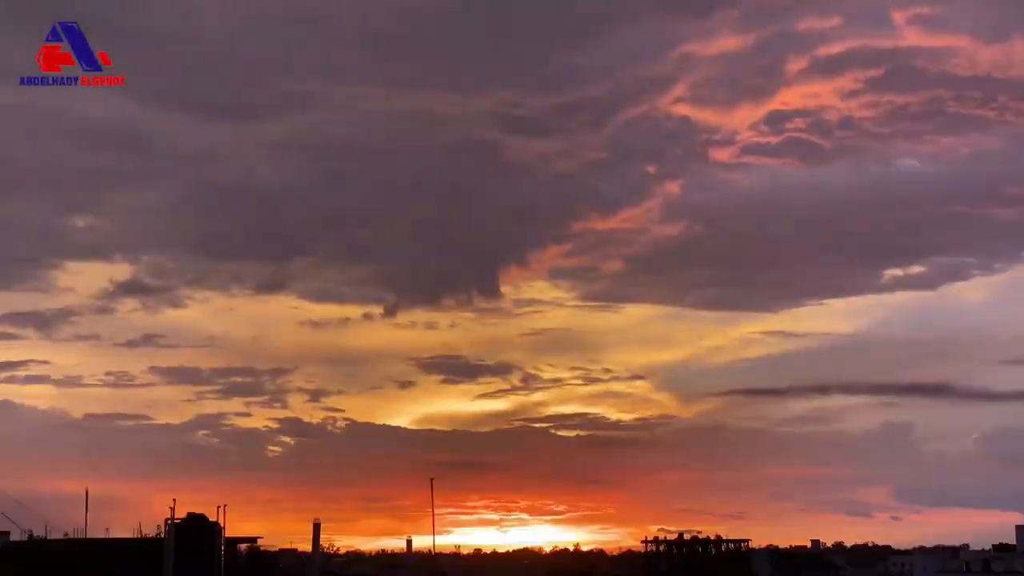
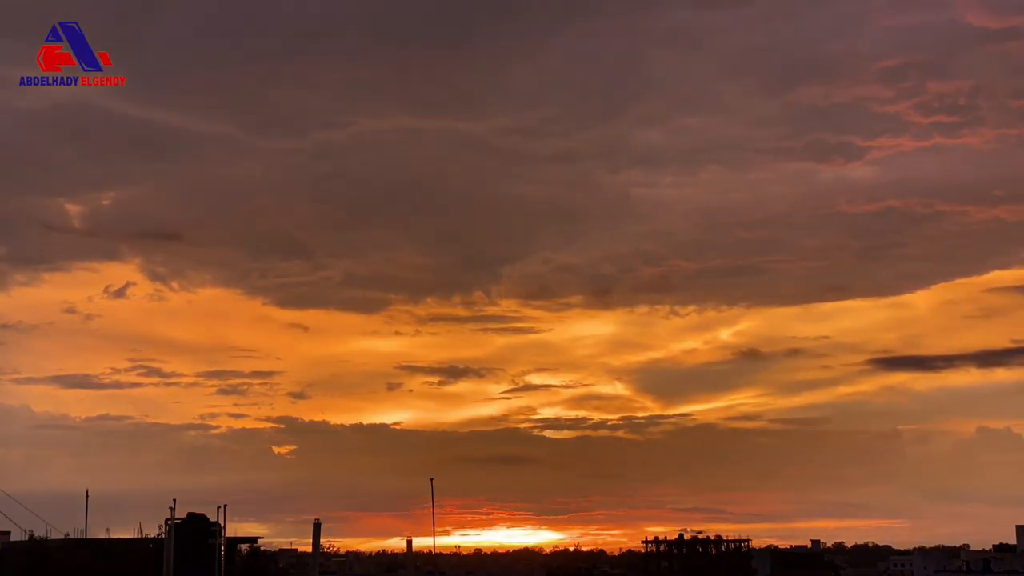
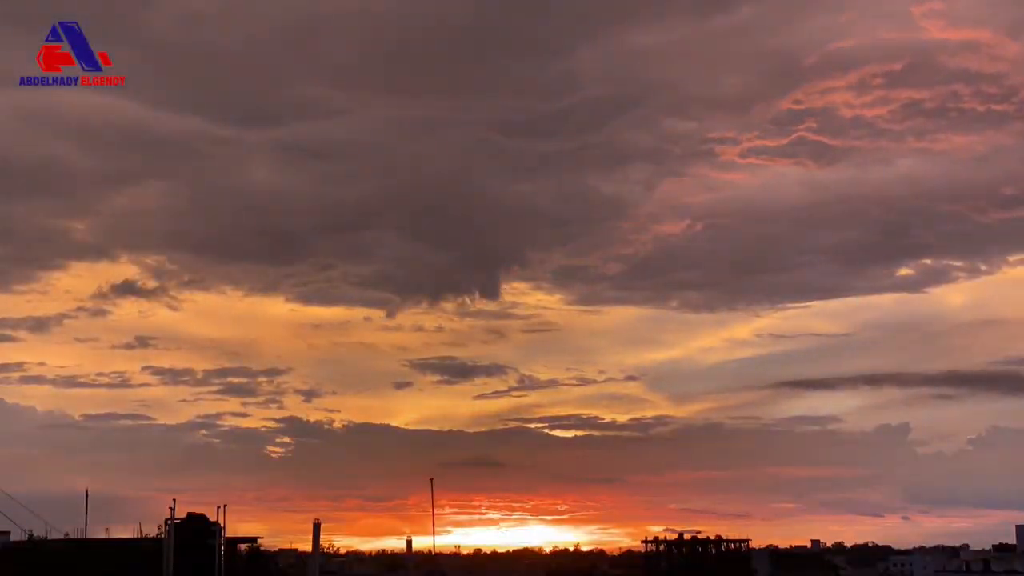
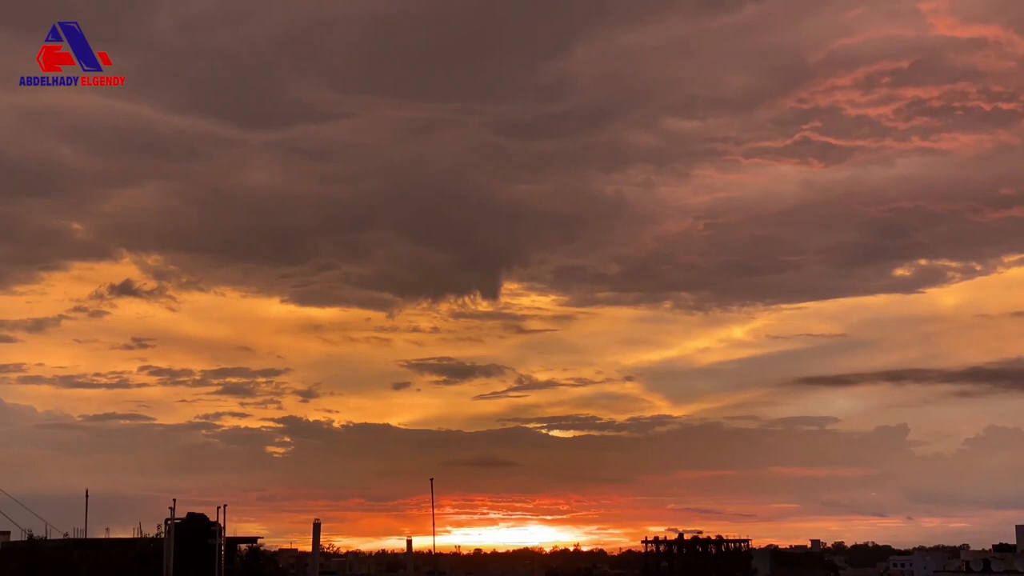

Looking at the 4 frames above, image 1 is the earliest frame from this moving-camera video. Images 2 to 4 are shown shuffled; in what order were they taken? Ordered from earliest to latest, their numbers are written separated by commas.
3, 4, 2
